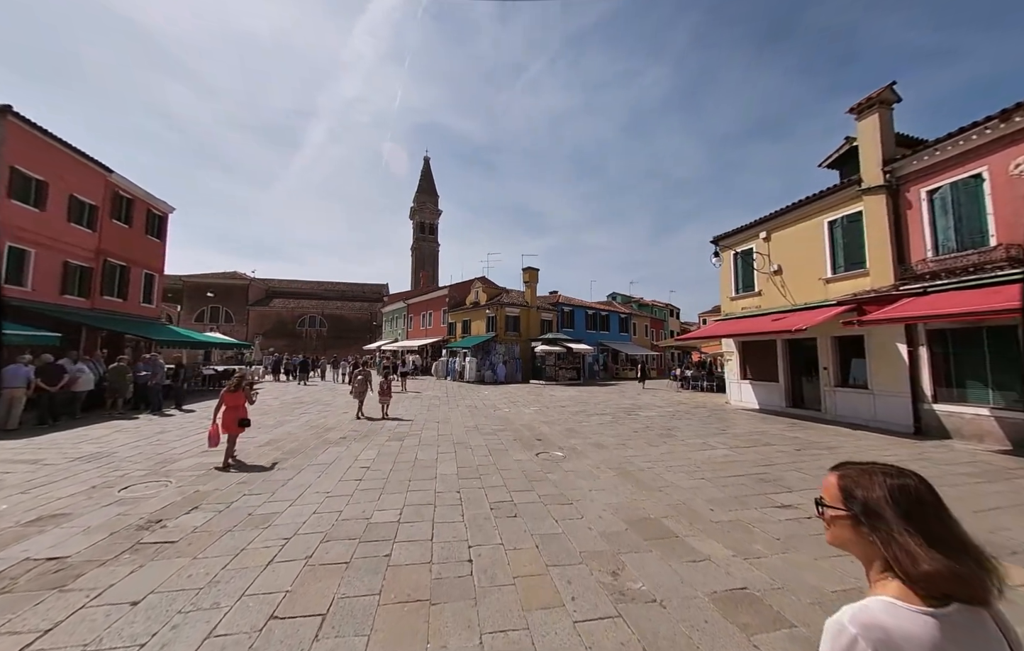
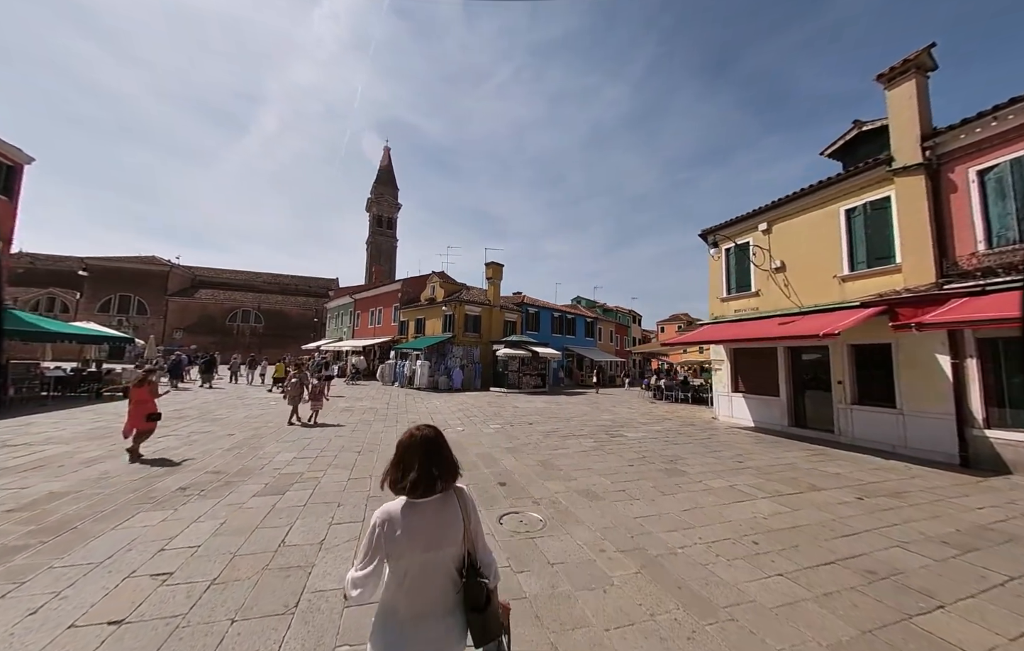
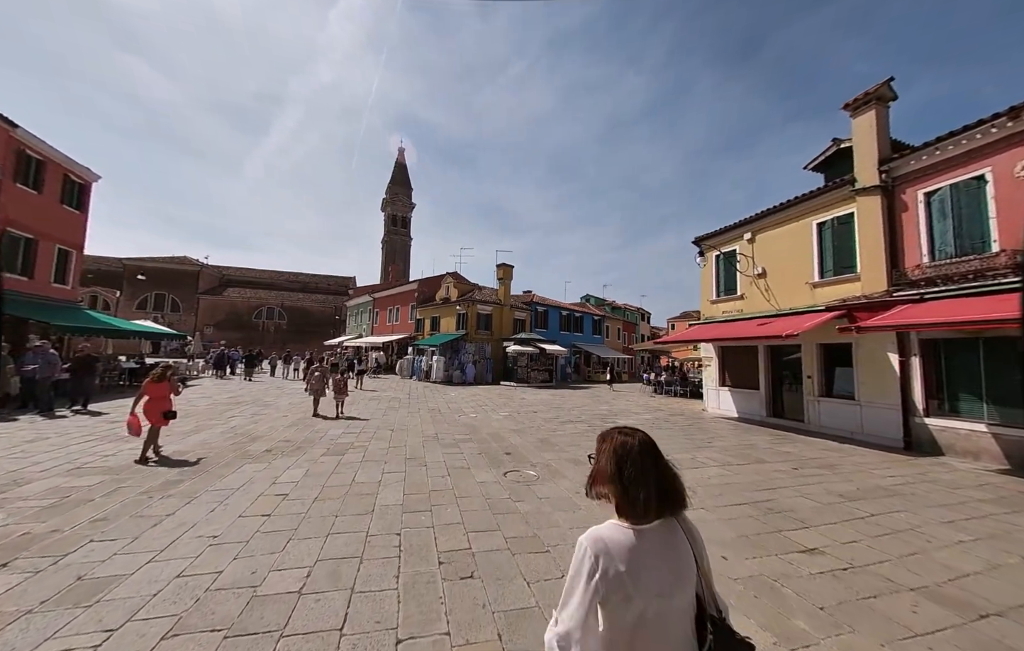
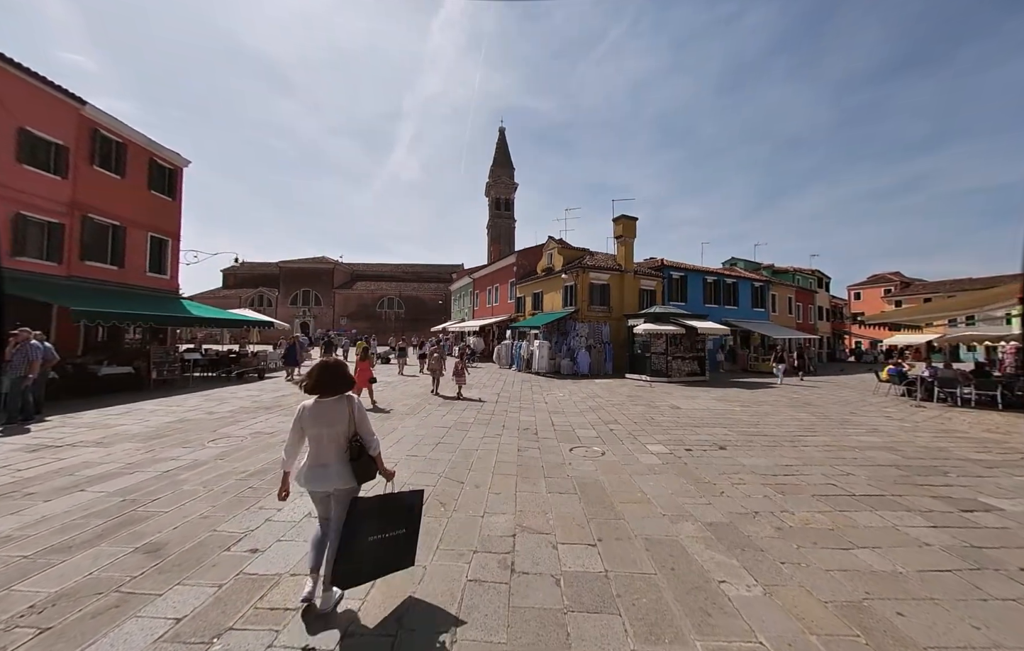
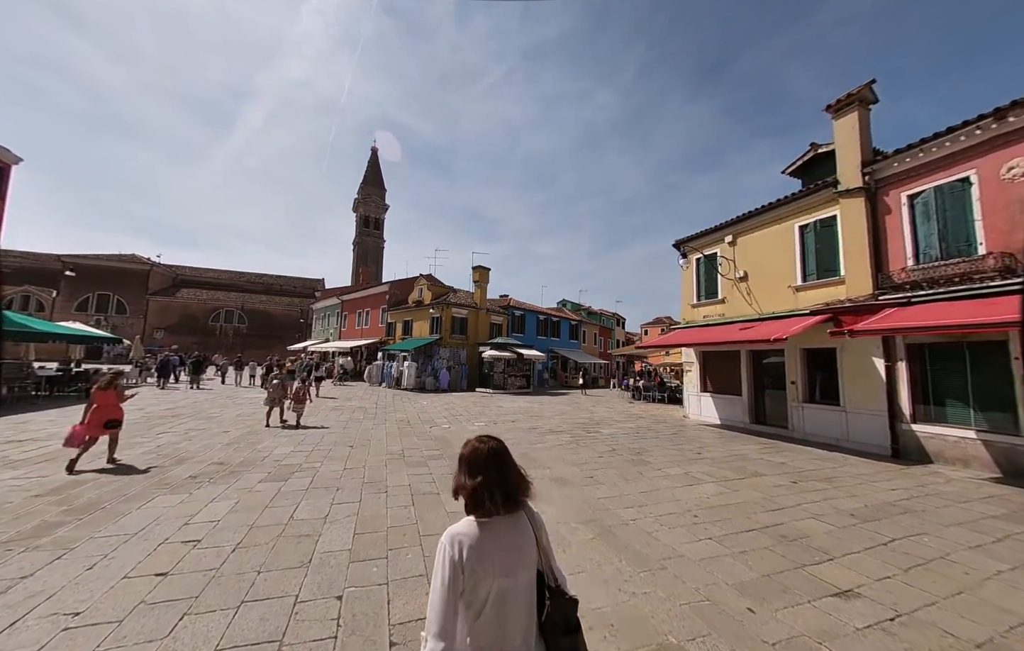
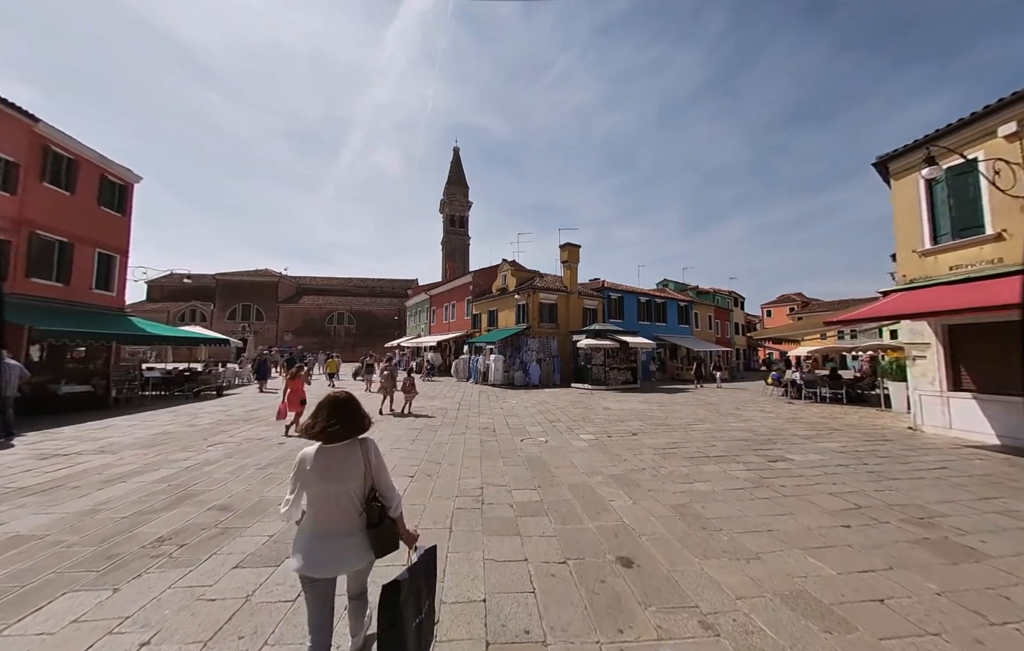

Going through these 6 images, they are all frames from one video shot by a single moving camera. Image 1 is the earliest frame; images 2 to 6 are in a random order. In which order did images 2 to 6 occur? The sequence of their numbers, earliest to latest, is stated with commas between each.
3, 5, 2, 6, 4
